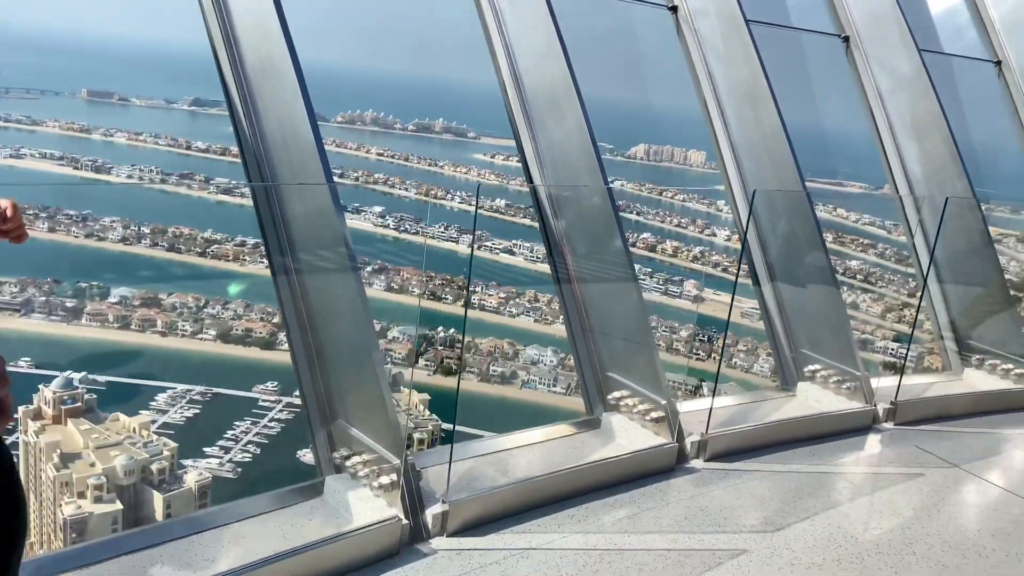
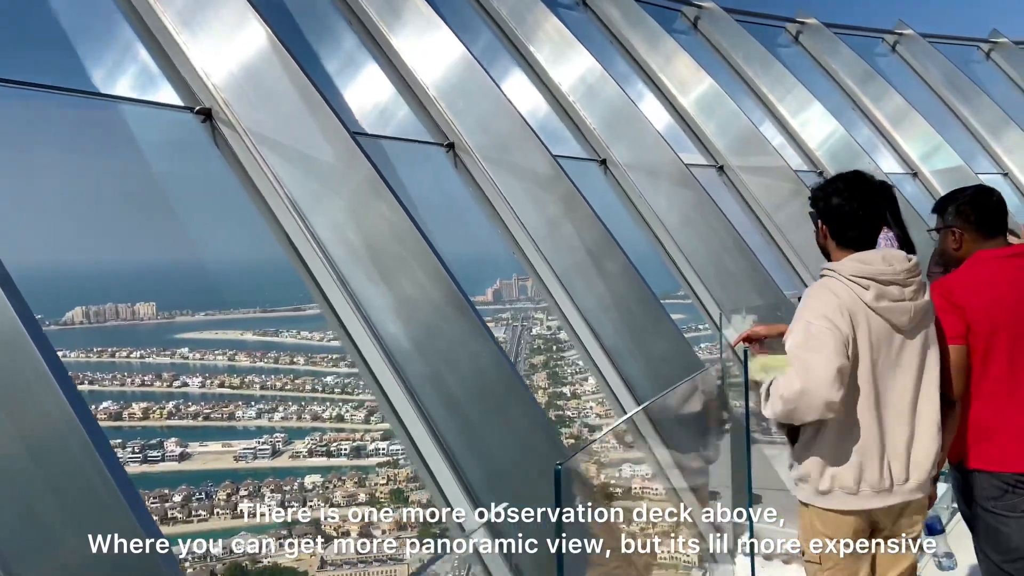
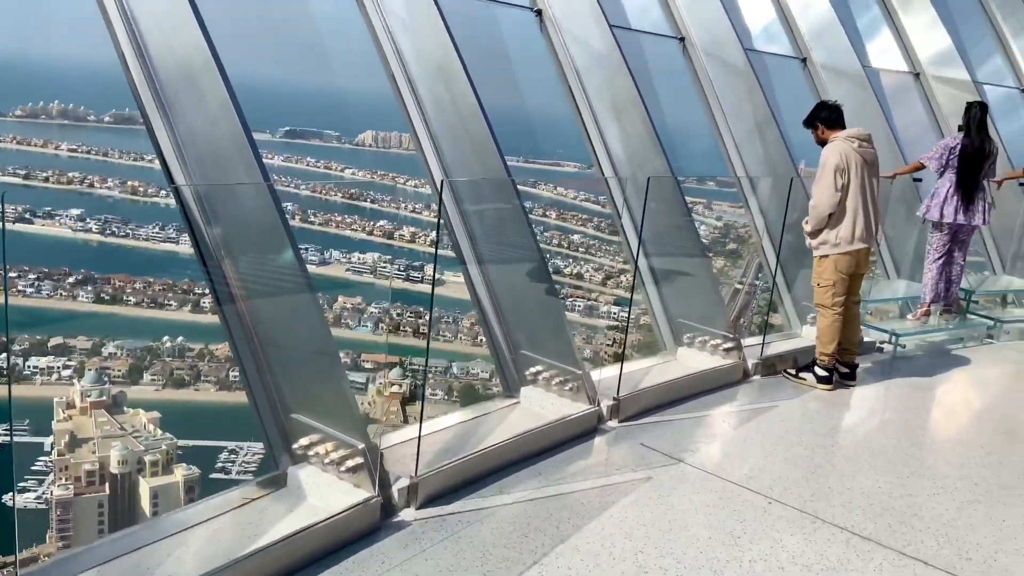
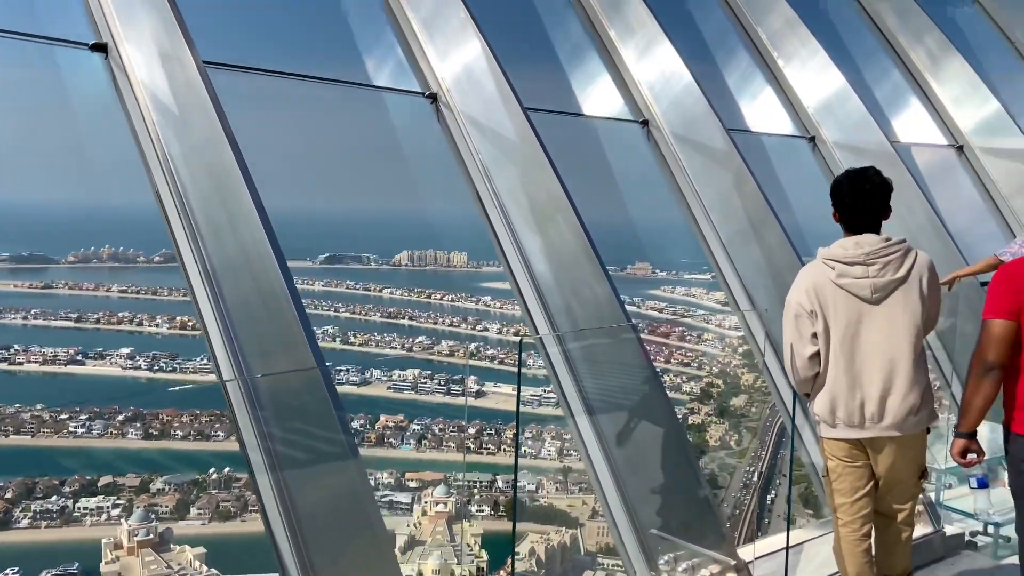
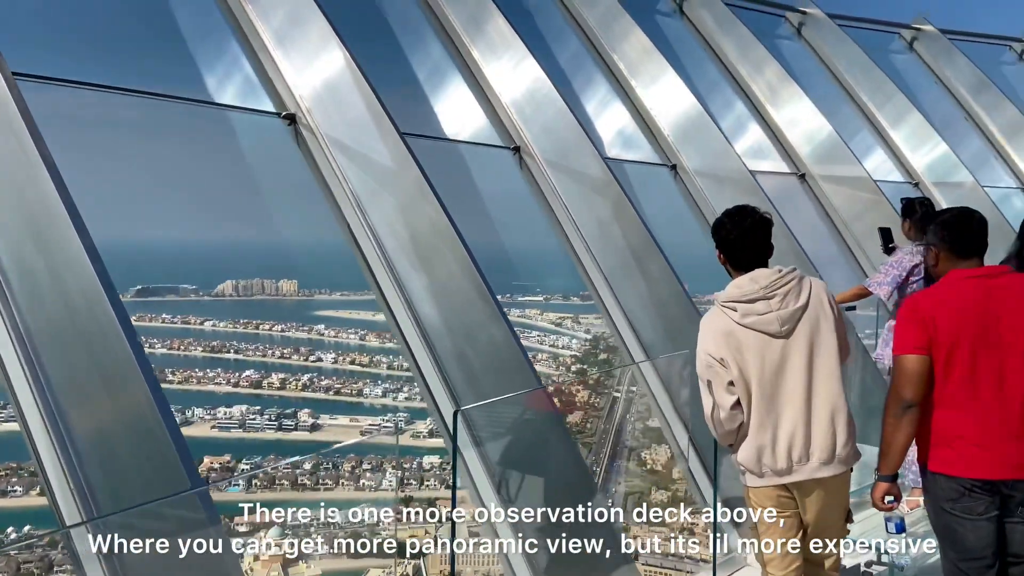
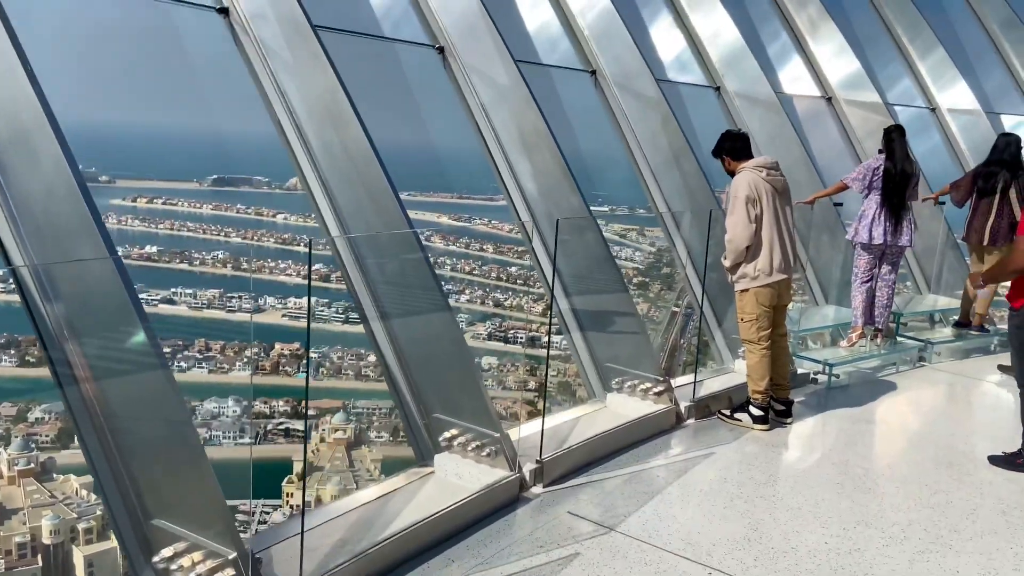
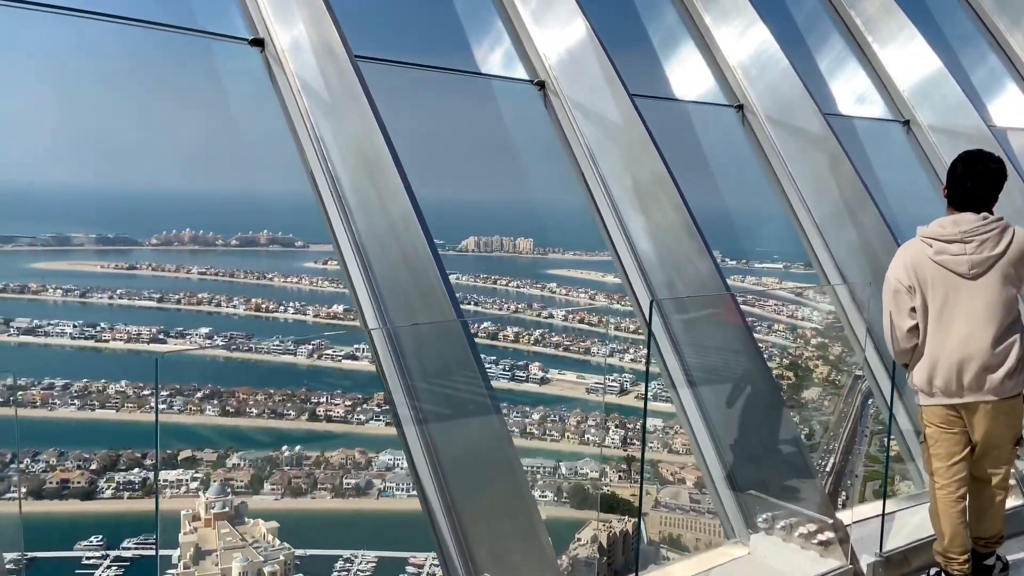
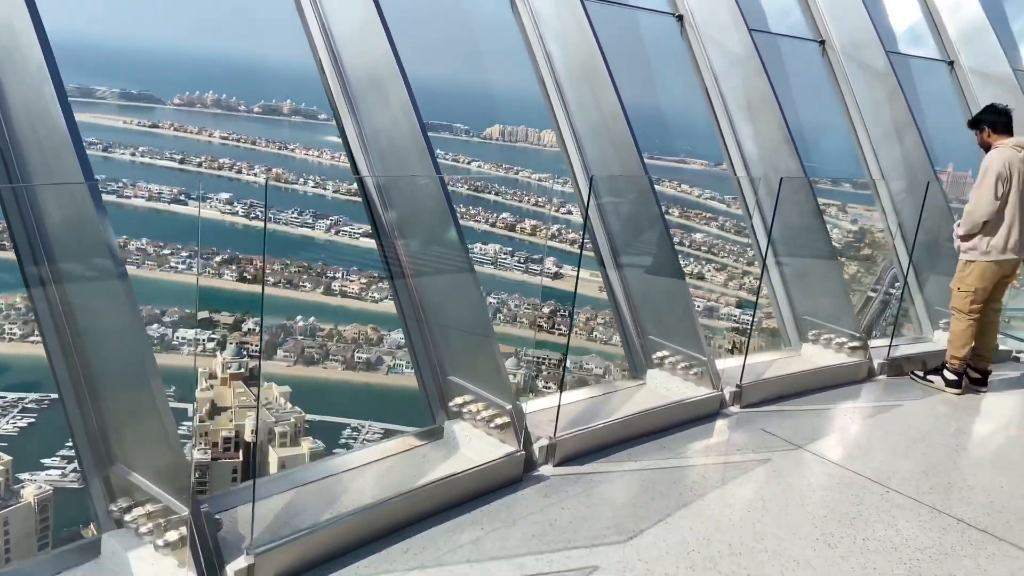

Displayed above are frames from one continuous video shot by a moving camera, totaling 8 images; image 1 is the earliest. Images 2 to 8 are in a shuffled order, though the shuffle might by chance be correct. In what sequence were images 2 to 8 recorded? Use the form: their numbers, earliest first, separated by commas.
8, 3, 6, 7, 4, 5, 2
